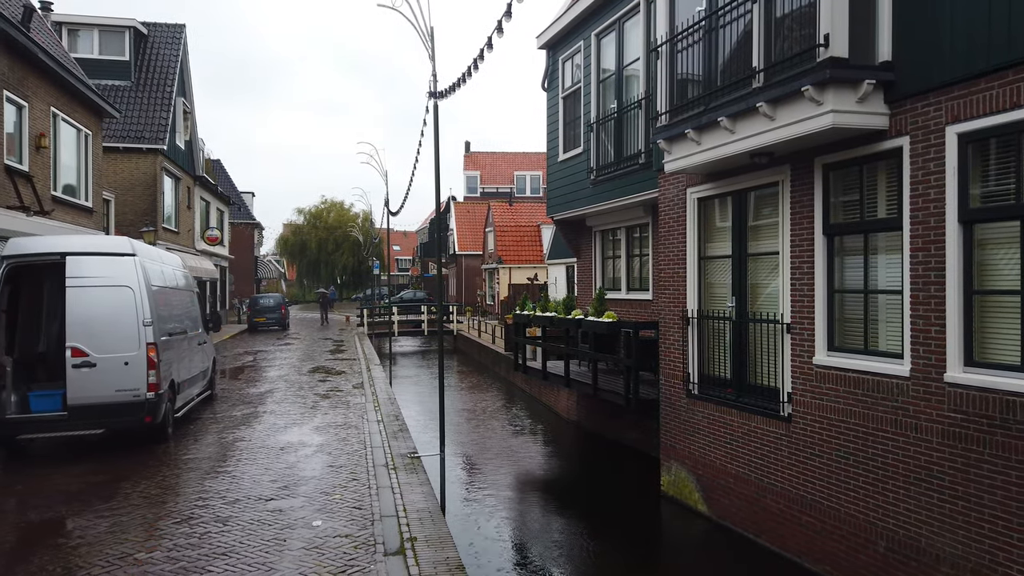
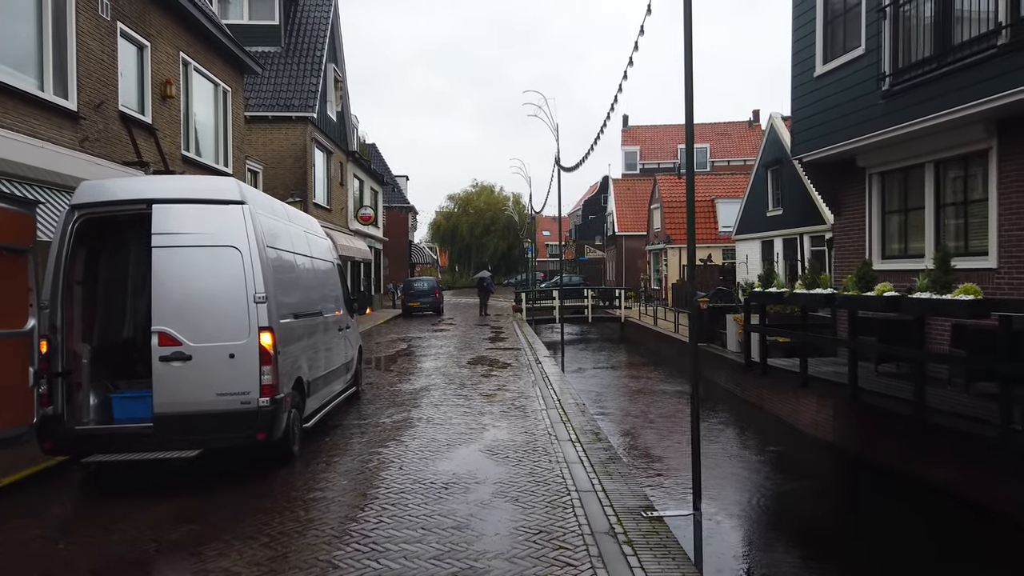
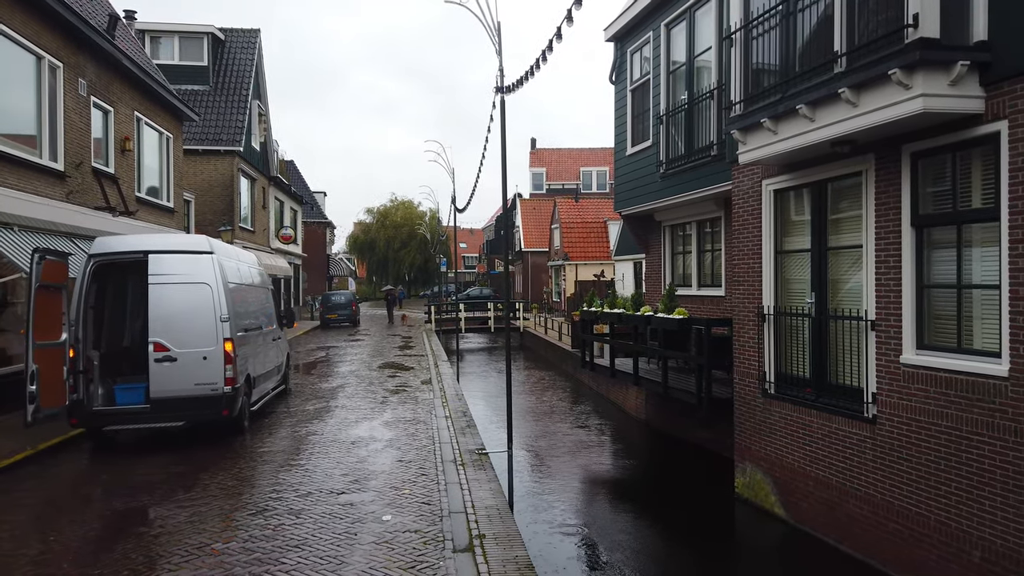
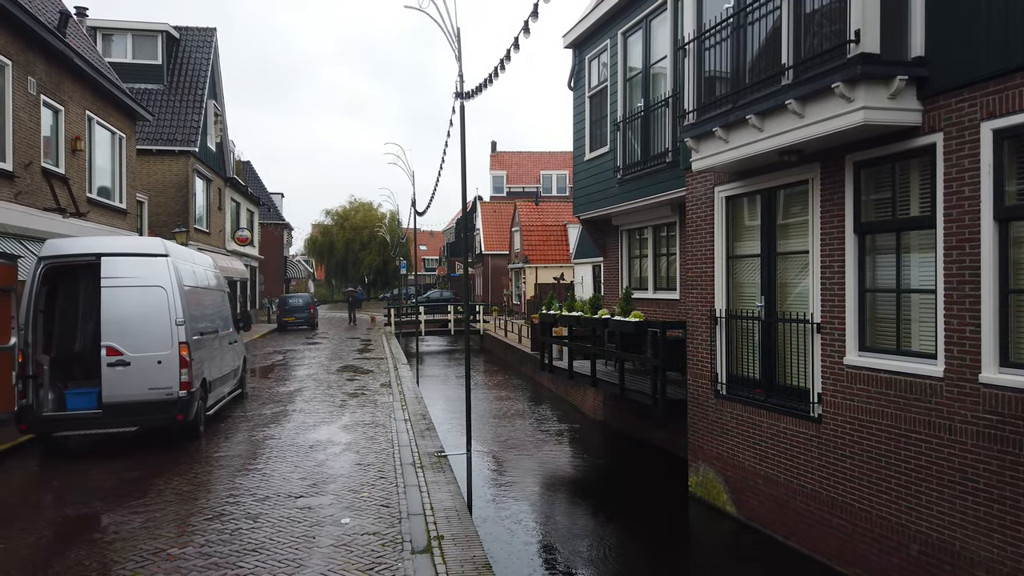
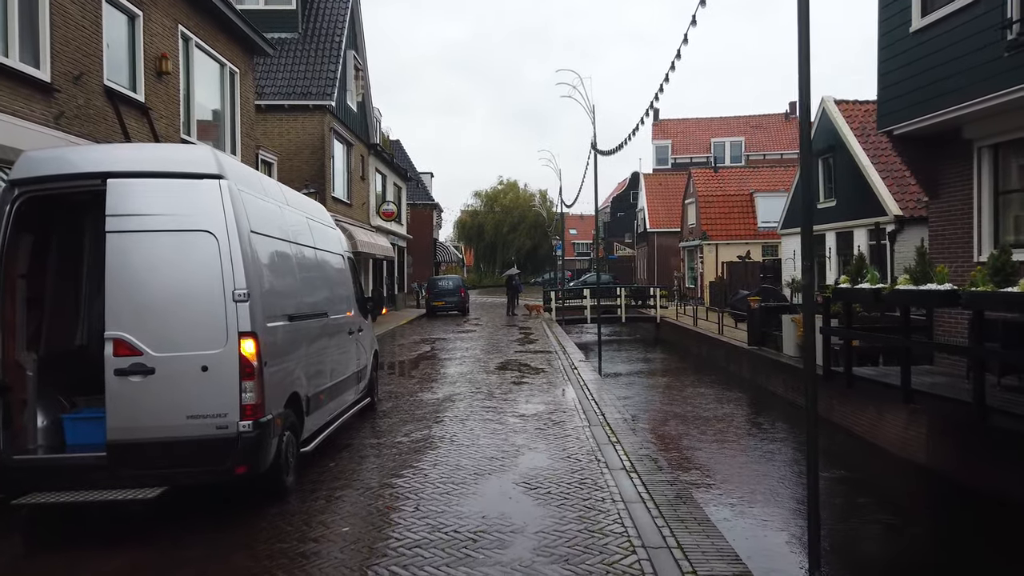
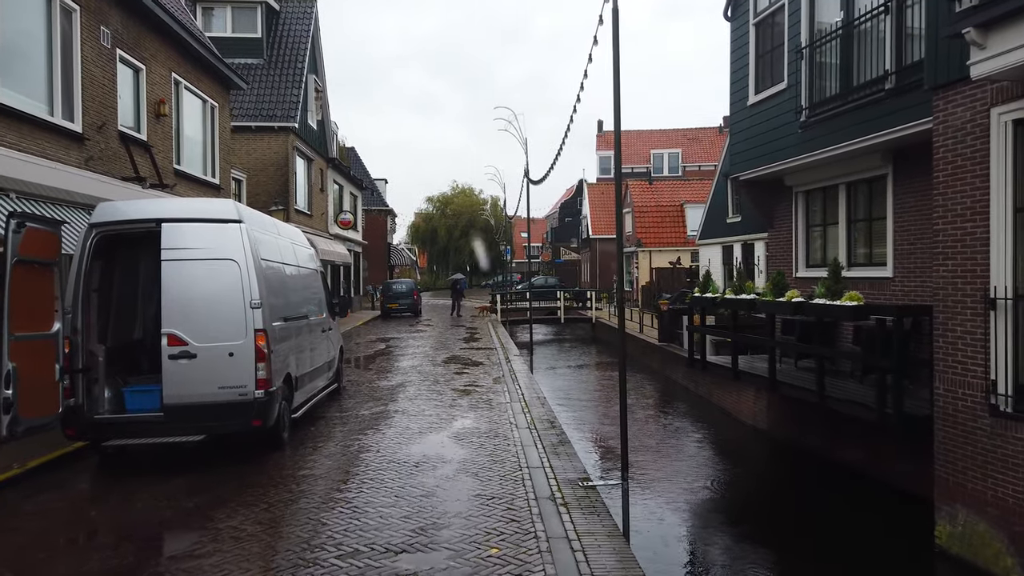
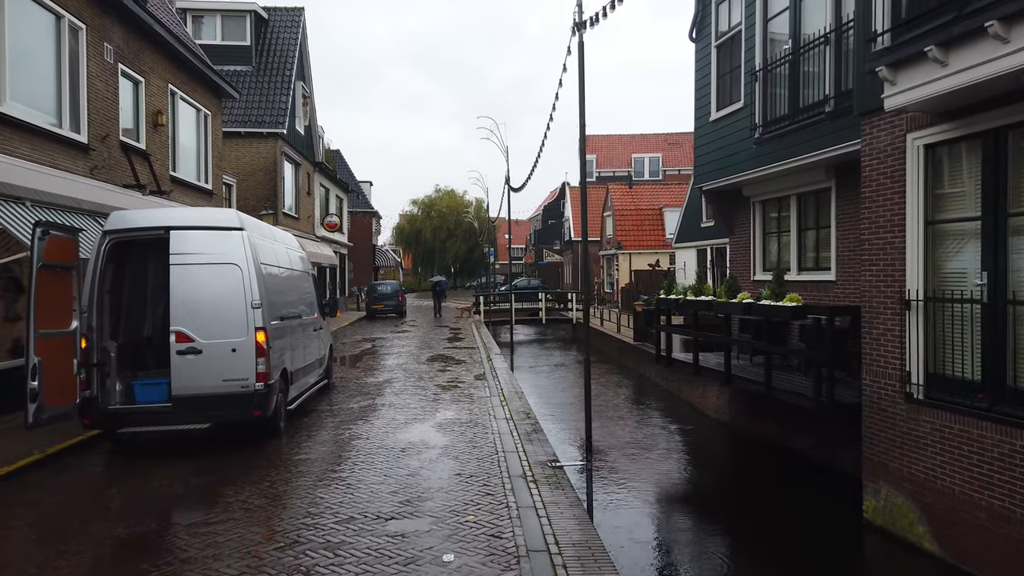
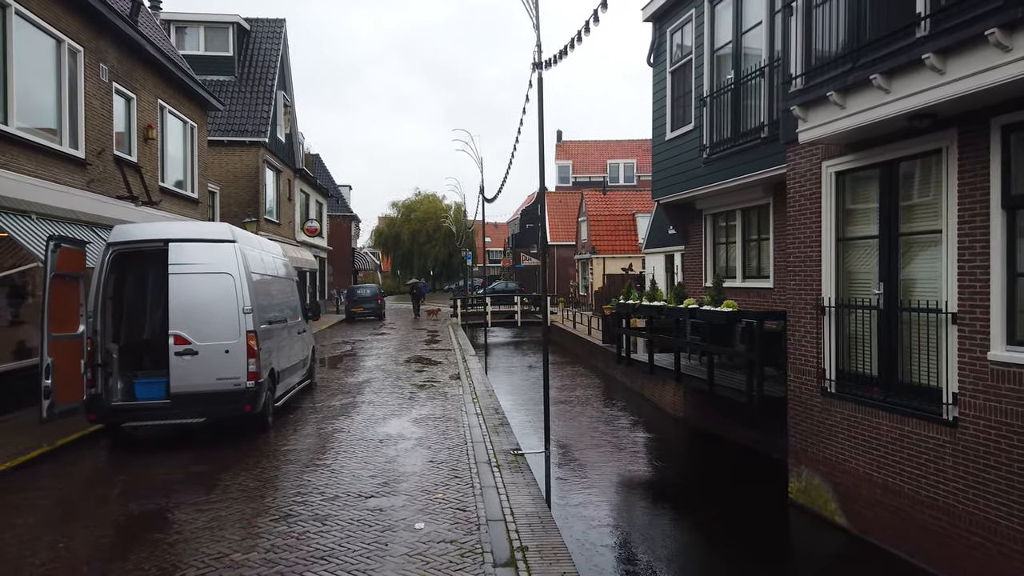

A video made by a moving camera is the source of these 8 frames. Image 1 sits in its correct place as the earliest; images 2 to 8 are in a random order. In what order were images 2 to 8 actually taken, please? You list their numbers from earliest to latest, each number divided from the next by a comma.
4, 3, 8, 7, 6, 2, 5
